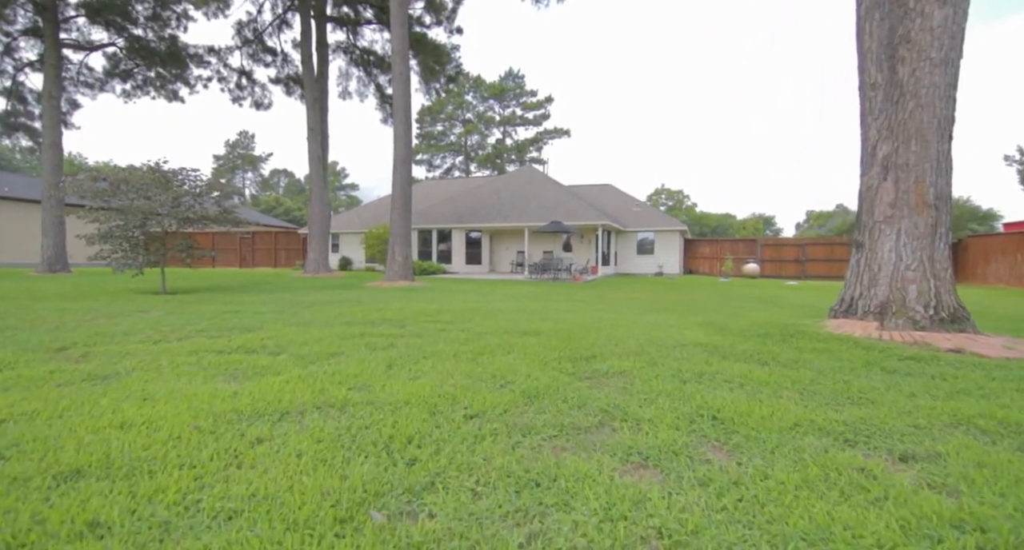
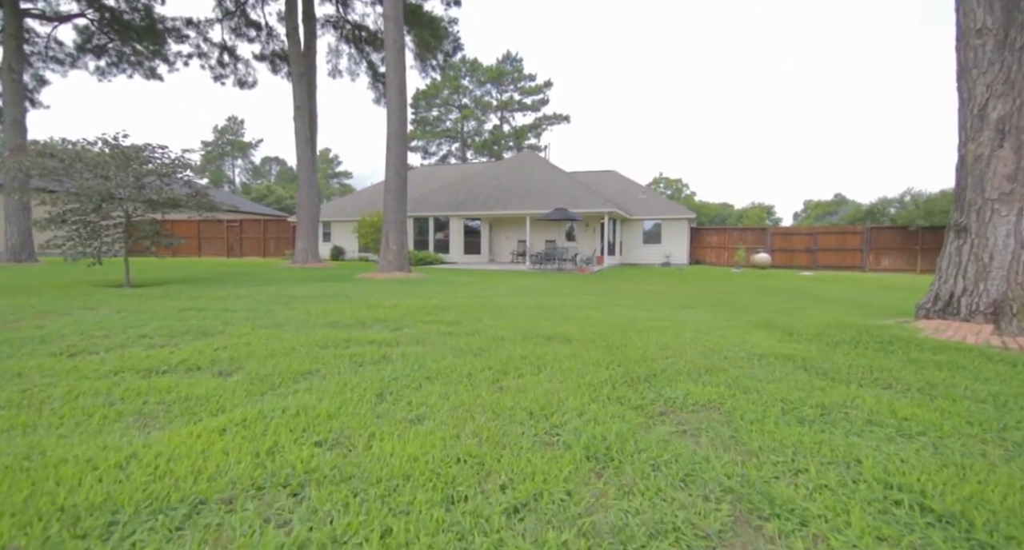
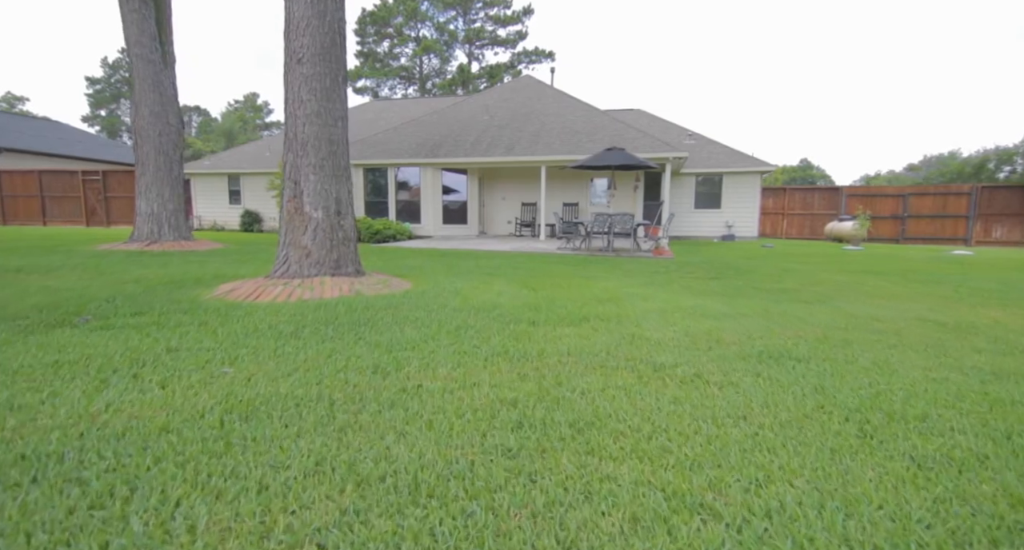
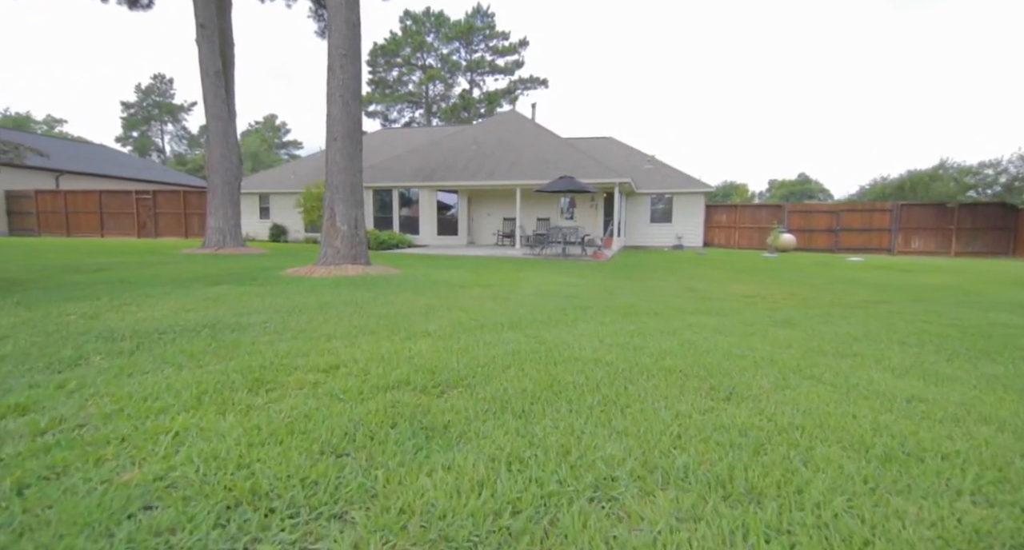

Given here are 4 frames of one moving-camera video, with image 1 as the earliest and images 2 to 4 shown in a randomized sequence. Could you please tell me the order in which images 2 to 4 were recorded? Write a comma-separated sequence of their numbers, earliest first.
2, 4, 3
